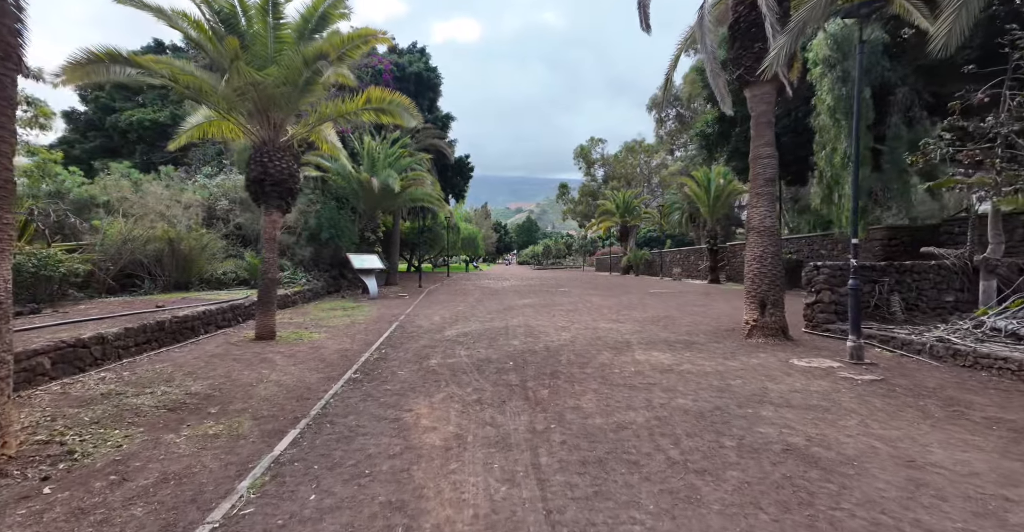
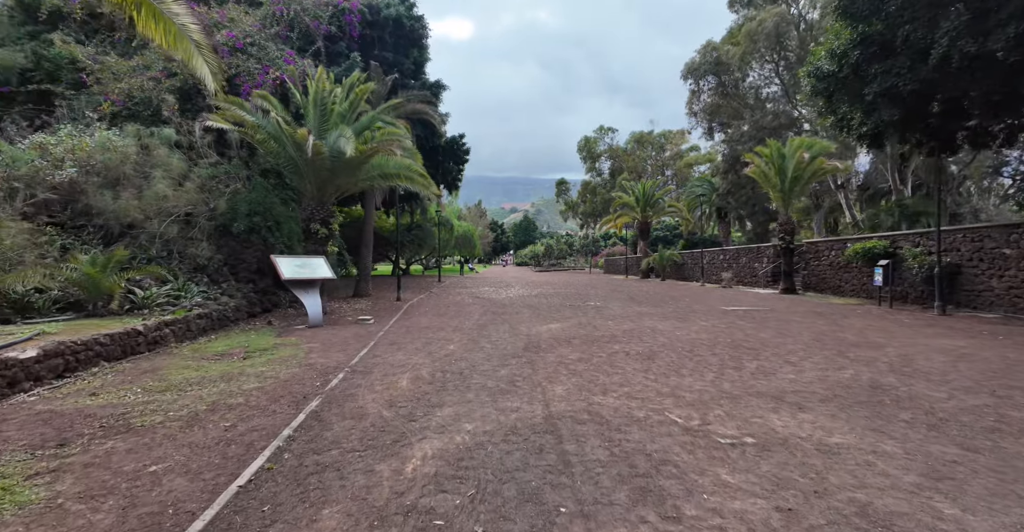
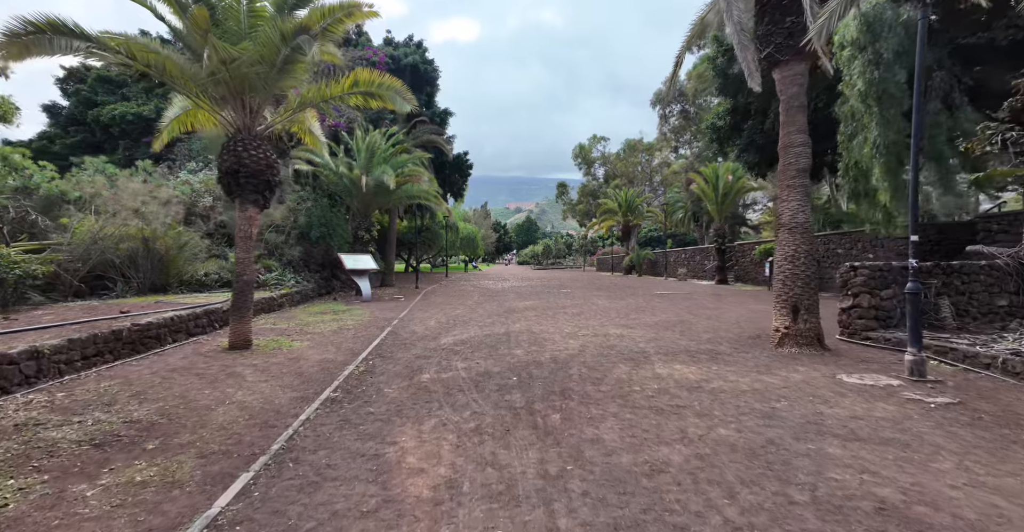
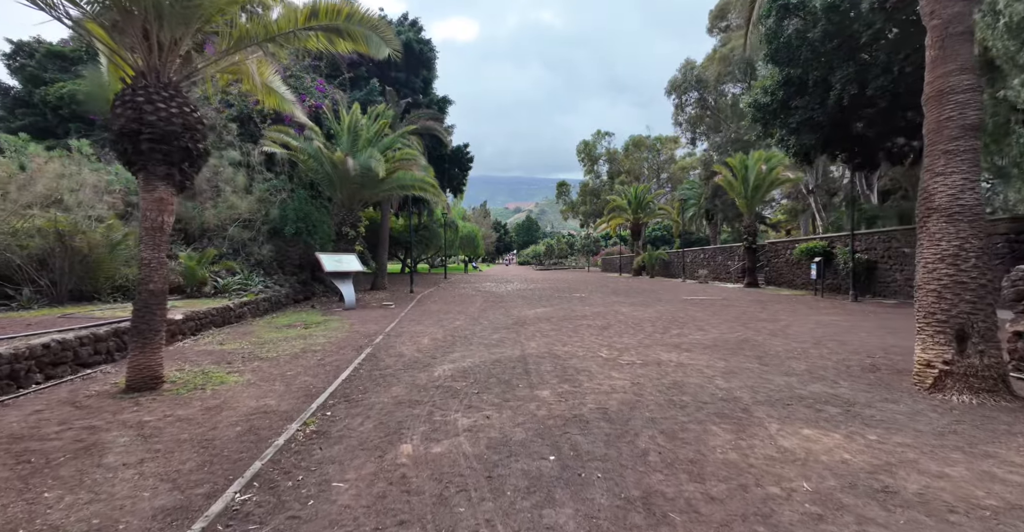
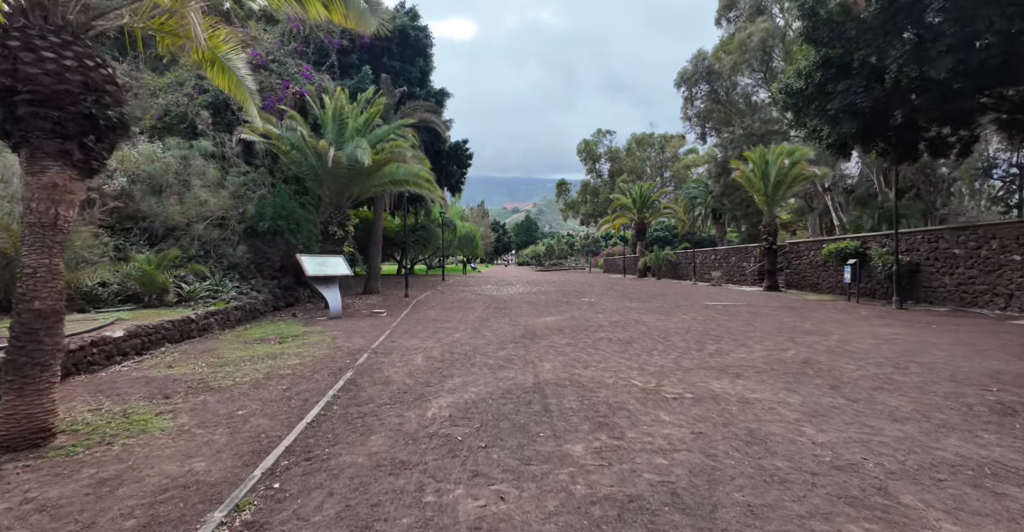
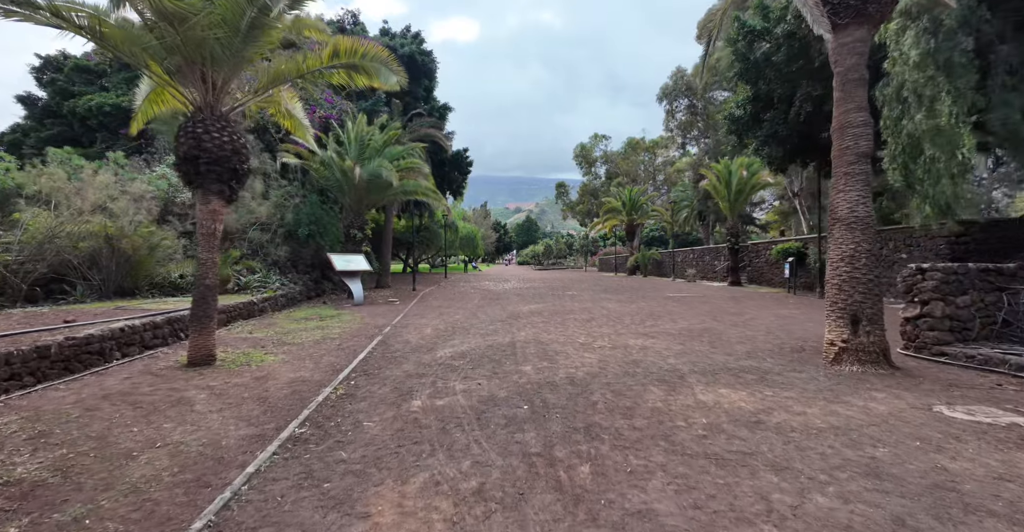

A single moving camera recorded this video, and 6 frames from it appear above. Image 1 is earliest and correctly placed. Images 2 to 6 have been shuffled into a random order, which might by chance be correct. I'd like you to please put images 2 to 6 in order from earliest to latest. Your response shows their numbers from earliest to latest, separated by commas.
3, 6, 4, 5, 2
